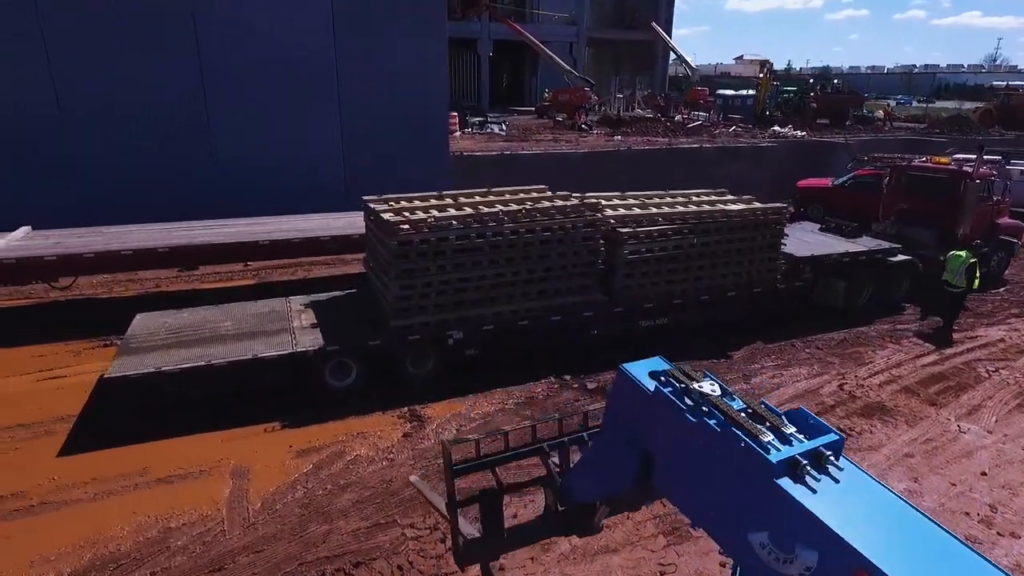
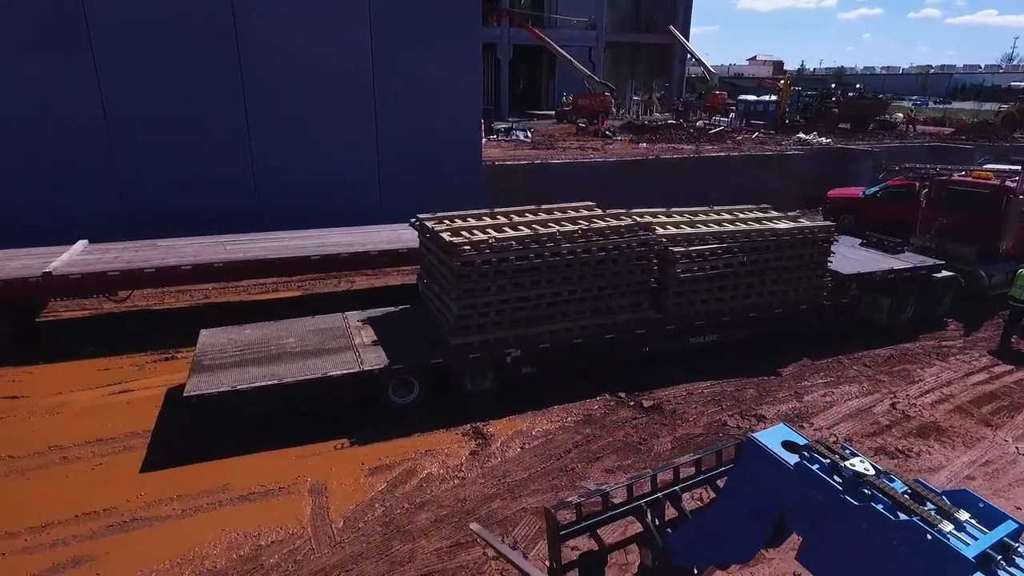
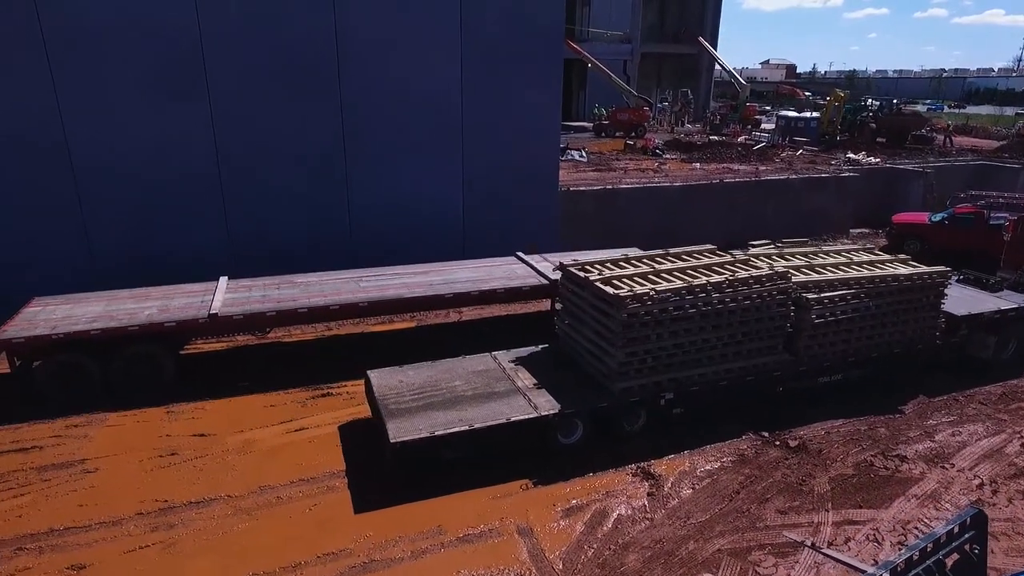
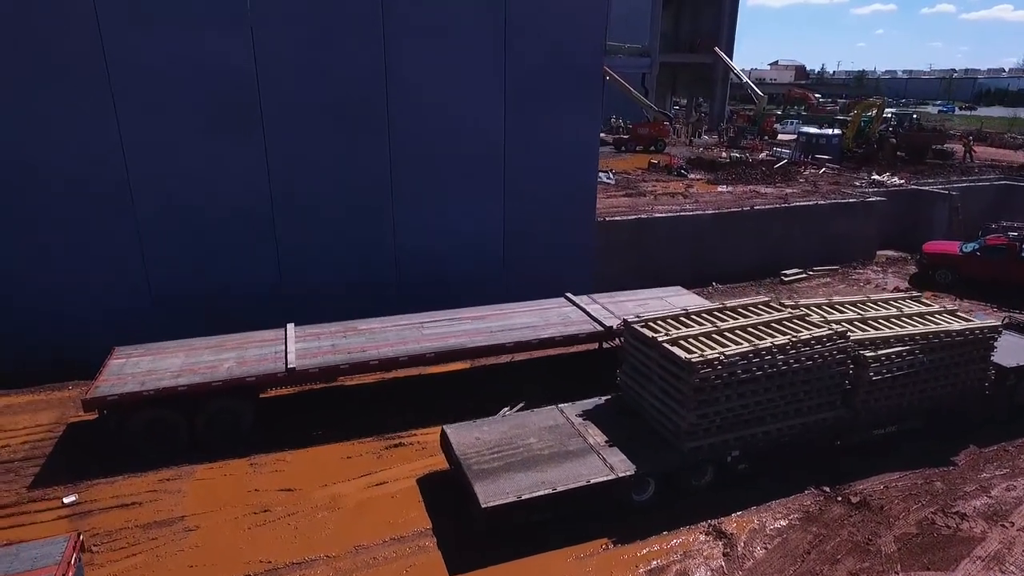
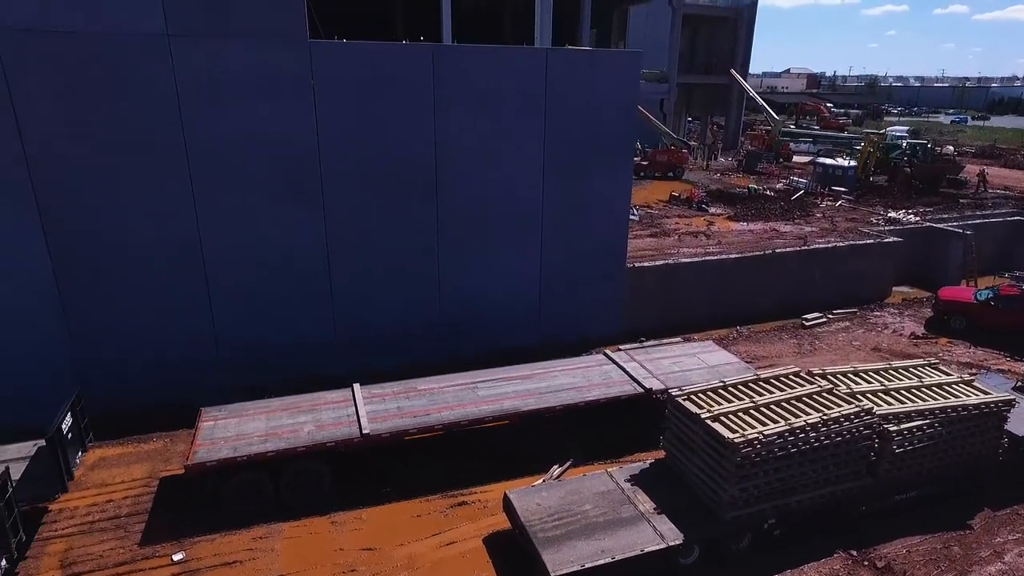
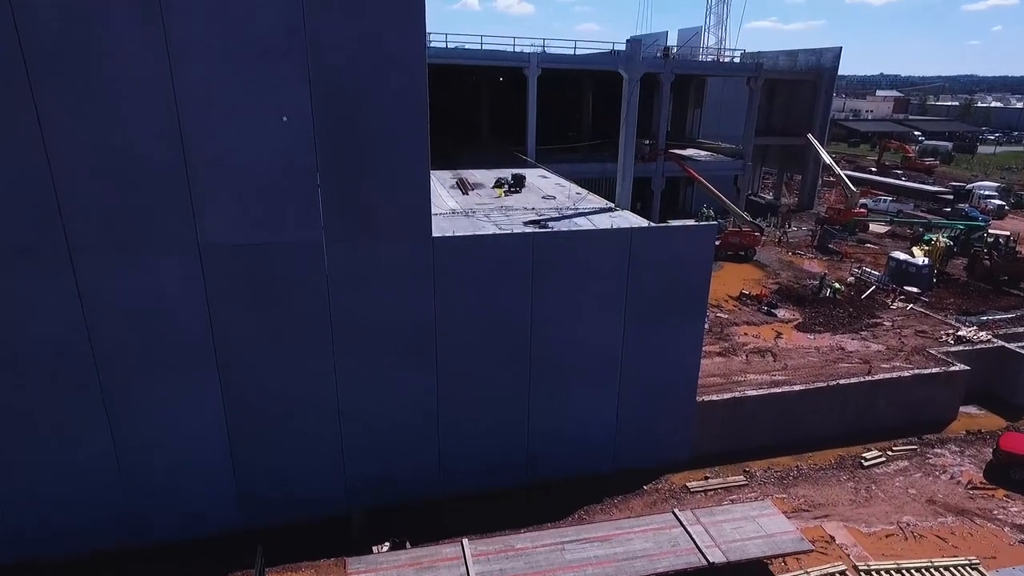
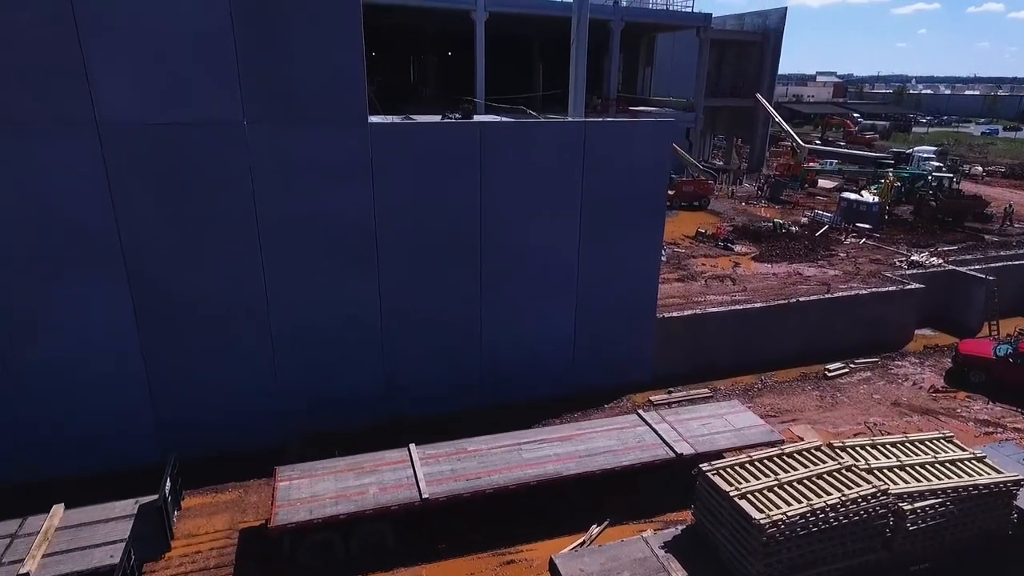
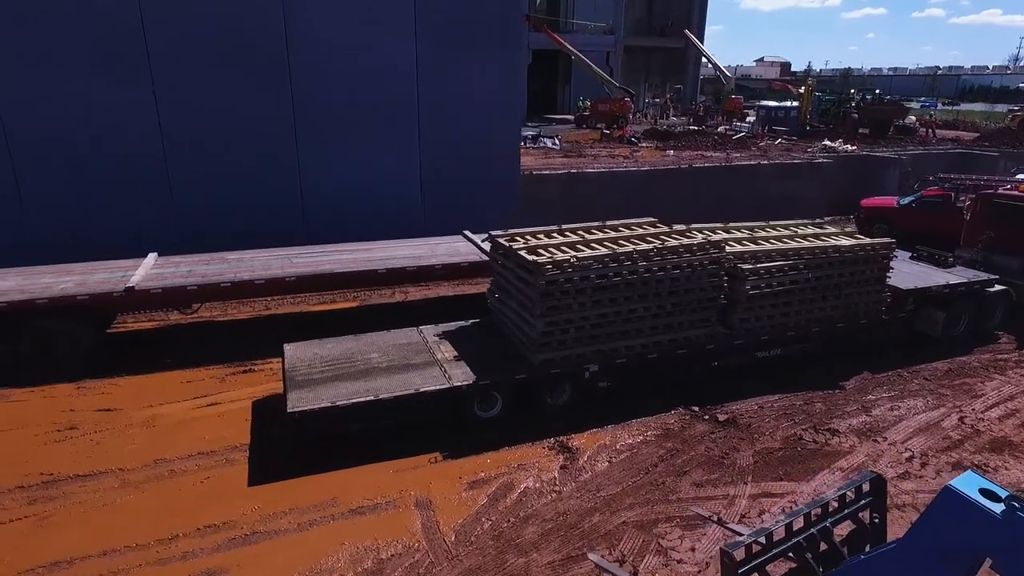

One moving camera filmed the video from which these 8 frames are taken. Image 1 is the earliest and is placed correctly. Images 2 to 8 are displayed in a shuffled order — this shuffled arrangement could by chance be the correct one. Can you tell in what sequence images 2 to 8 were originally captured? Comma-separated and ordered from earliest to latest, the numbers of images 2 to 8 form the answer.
2, 8, 3, 4, 5, 7, 6
